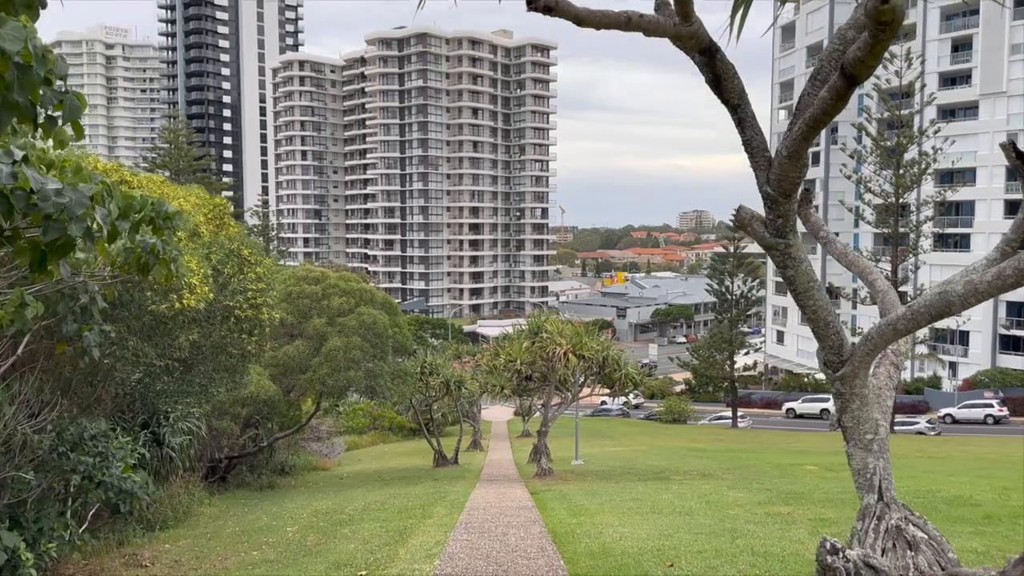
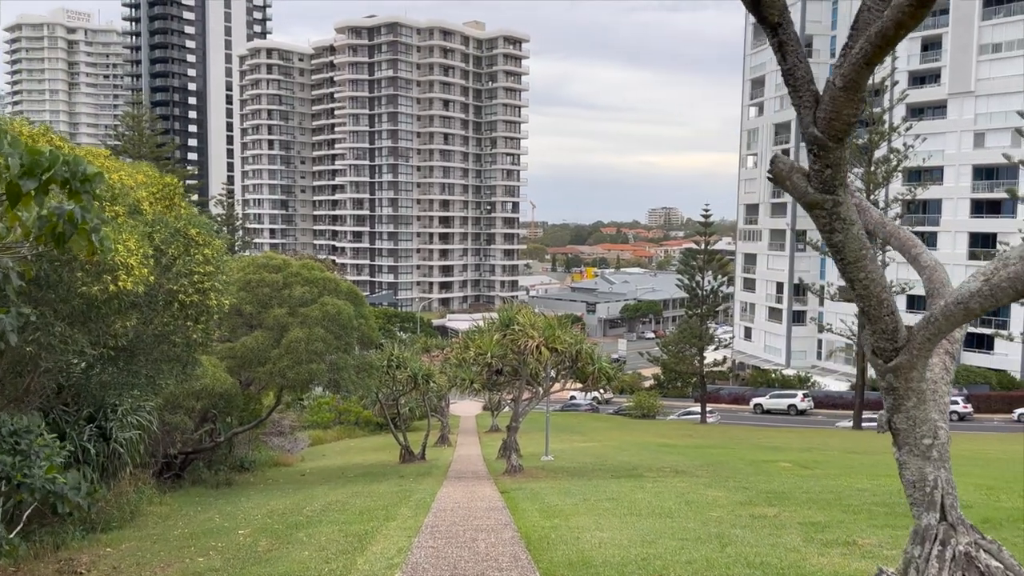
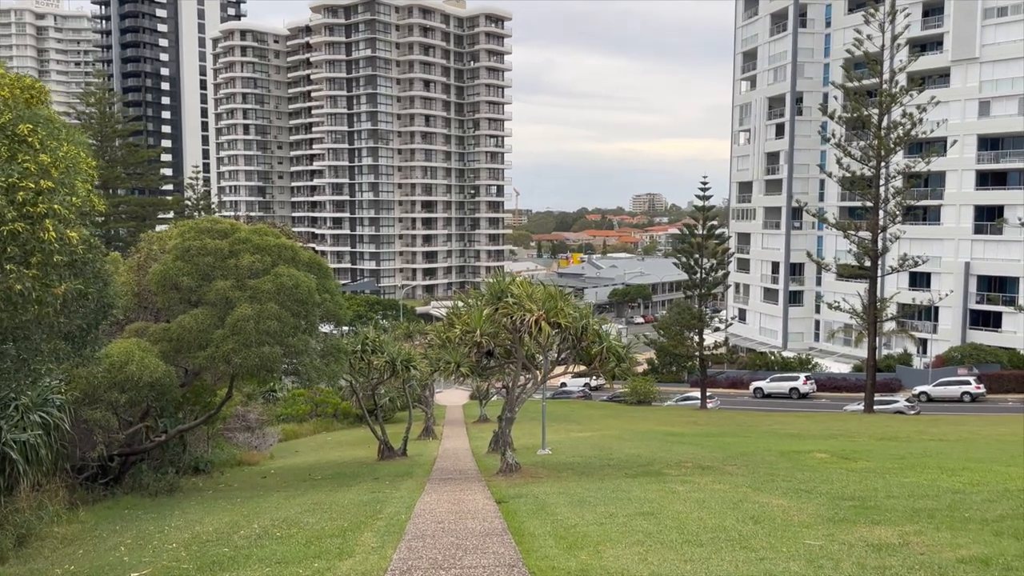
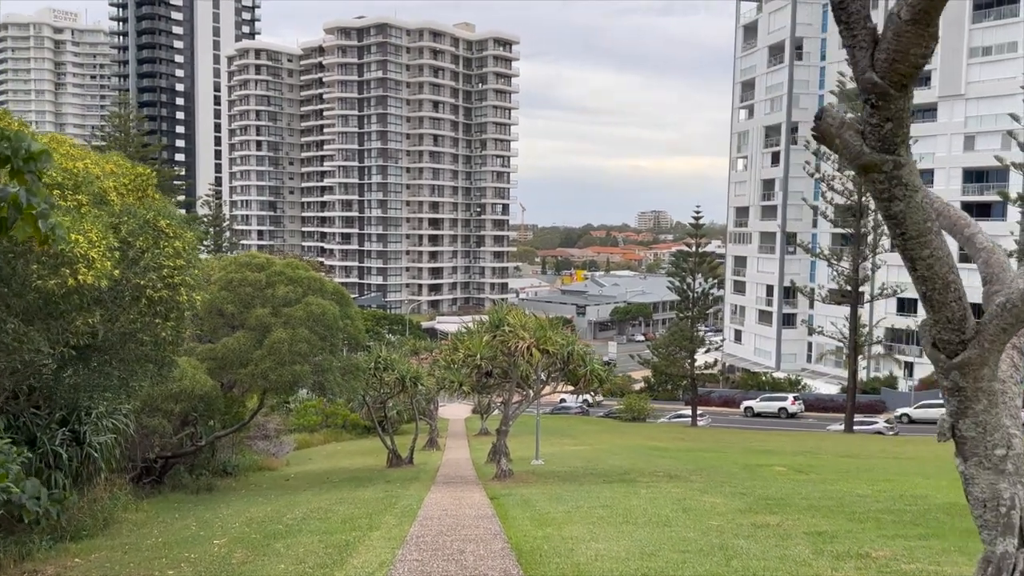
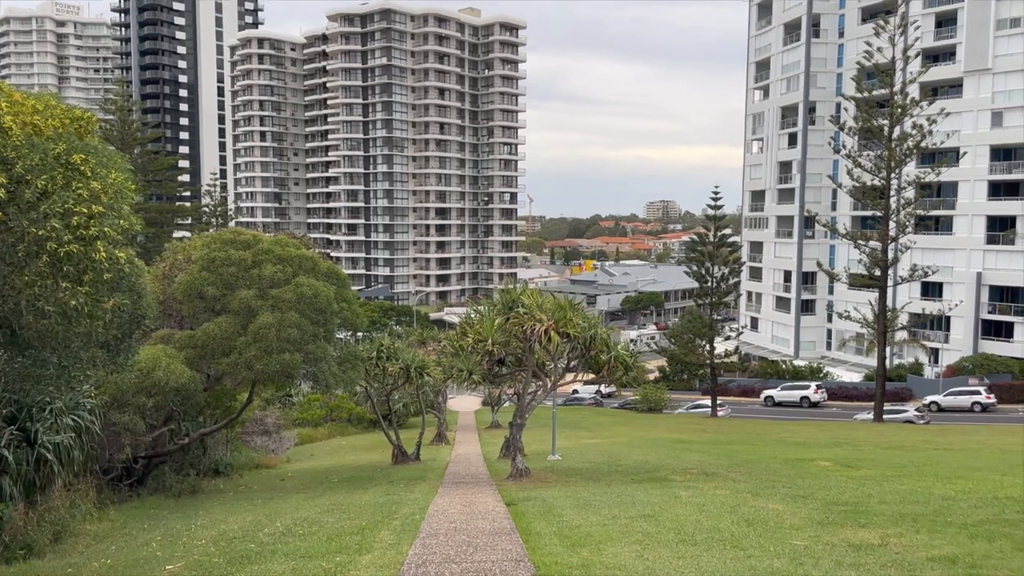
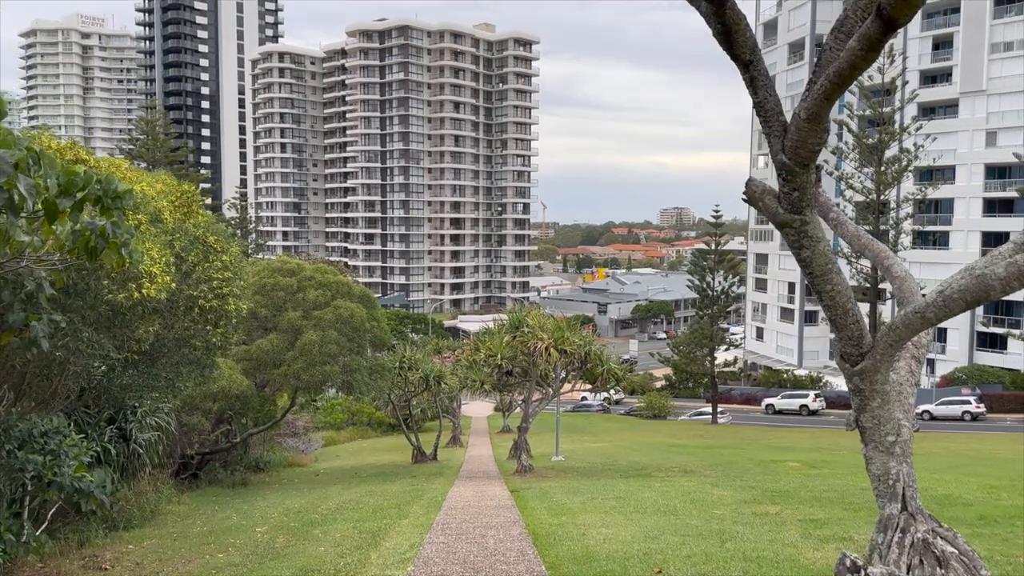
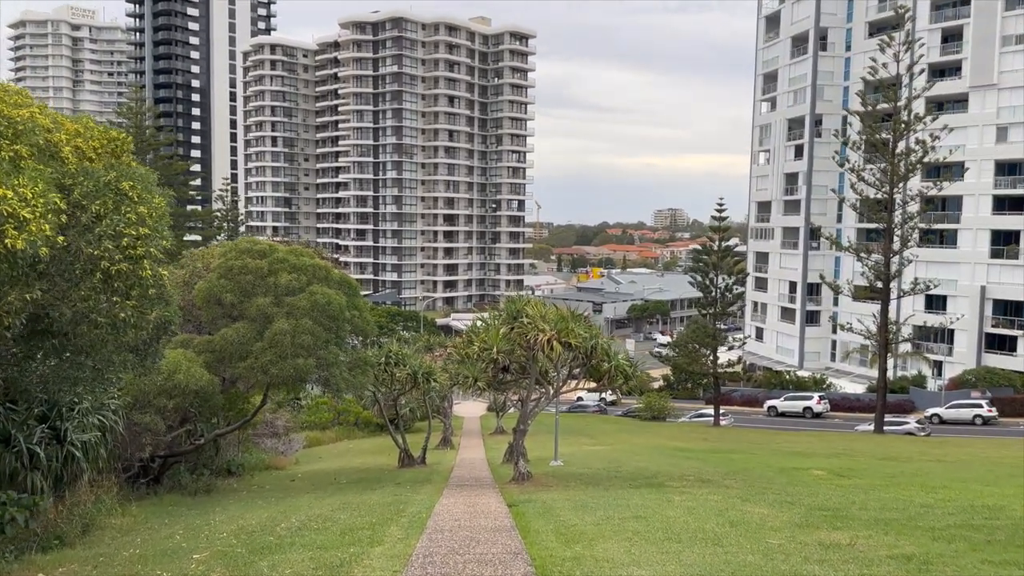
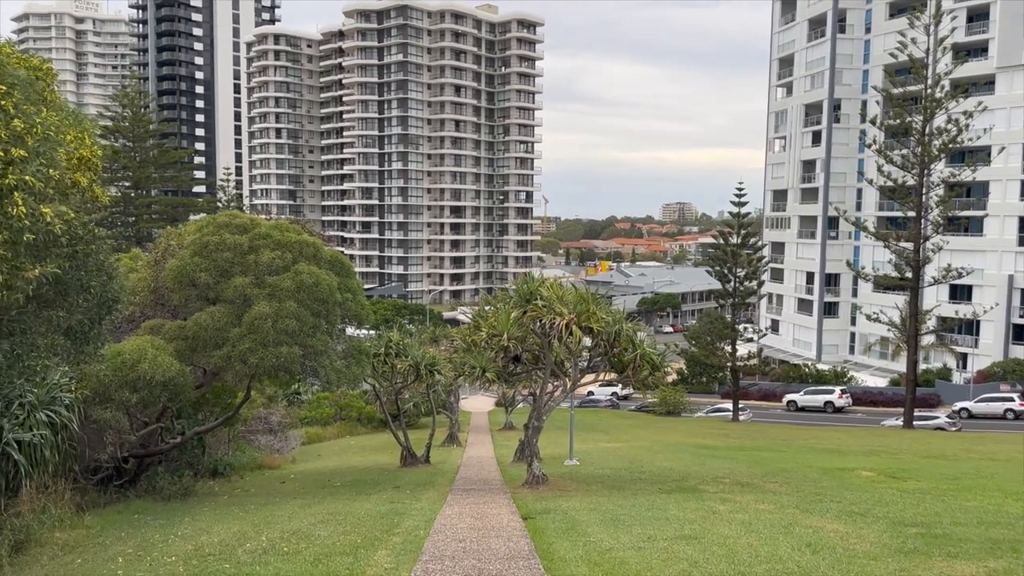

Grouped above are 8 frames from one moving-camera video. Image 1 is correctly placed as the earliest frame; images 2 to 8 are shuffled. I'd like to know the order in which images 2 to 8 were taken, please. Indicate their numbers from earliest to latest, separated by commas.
6, 2, 4, 7, 5, 3, 8
